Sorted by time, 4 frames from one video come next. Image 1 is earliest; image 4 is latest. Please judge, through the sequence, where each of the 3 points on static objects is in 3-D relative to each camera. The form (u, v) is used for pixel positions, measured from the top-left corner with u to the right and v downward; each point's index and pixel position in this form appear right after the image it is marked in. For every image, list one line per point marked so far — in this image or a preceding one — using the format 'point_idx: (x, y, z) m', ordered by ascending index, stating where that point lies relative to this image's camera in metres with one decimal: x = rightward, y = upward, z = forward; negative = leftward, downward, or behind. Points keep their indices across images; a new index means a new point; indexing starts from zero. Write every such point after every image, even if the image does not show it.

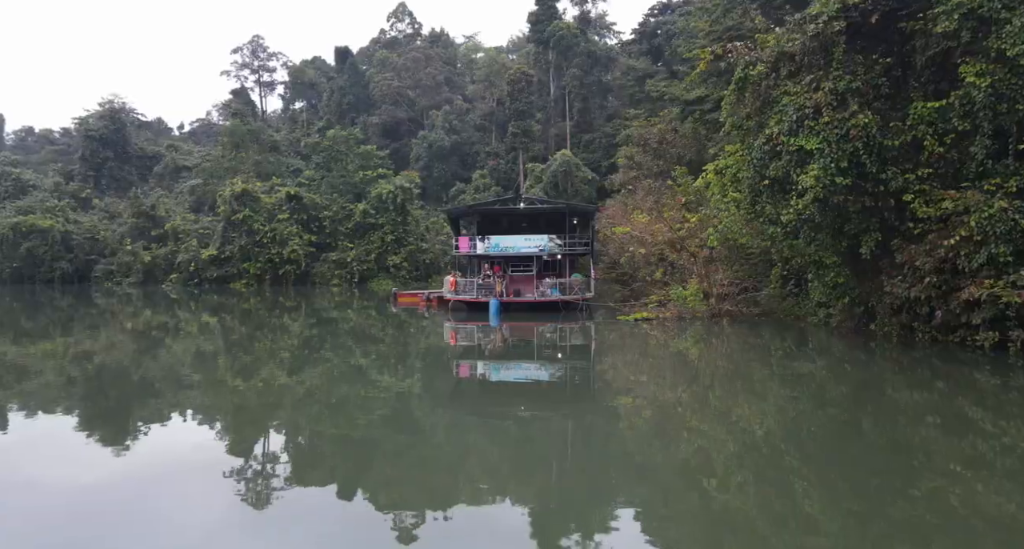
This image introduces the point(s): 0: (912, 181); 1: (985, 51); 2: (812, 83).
0: (+5.3, +1.2, +9.3) m
1: (+5.8, +2.8, +8.8) m
2: (+4.3, +2.7, +10.0) m
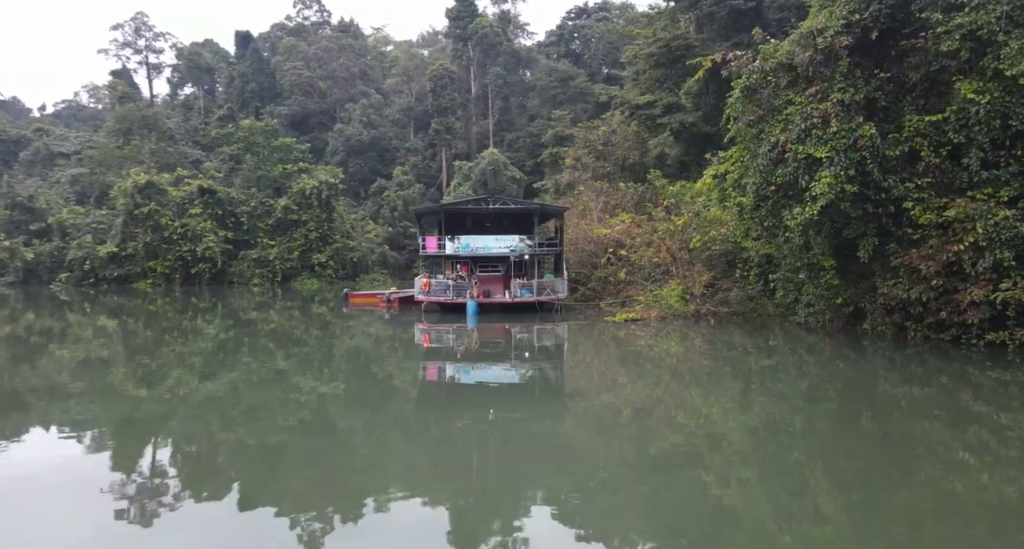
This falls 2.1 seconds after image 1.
0: (+5.6, +1.2, +10.0) m
1: (+6.3, +2.8, +9.5) m
2: (+4.6, +2.7, +10.5) m
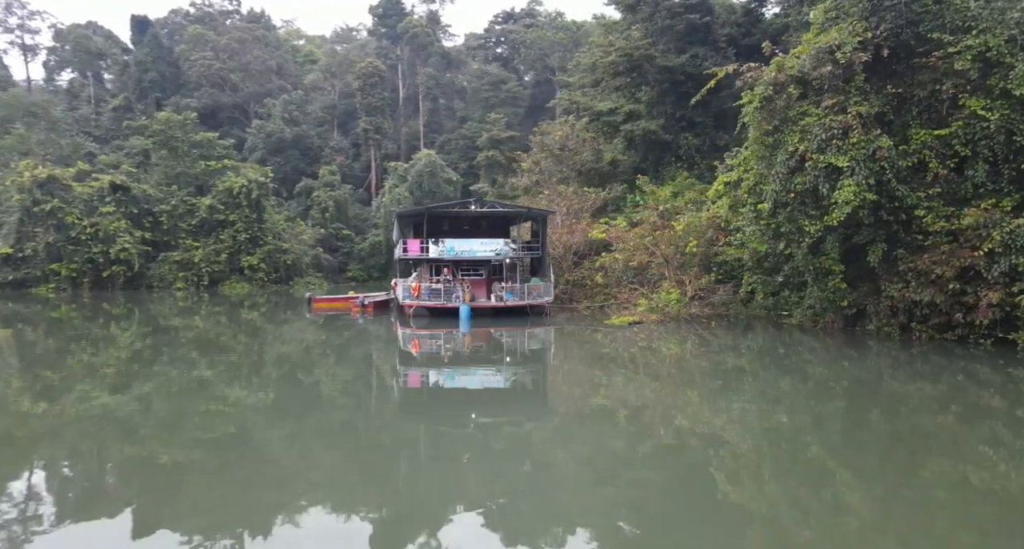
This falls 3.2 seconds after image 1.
0: (+6.2, +1.1, +10.6) m
1: (+6.9, +2.7, +10.3) m
2: (+5.0, +2.6, +11.0) m
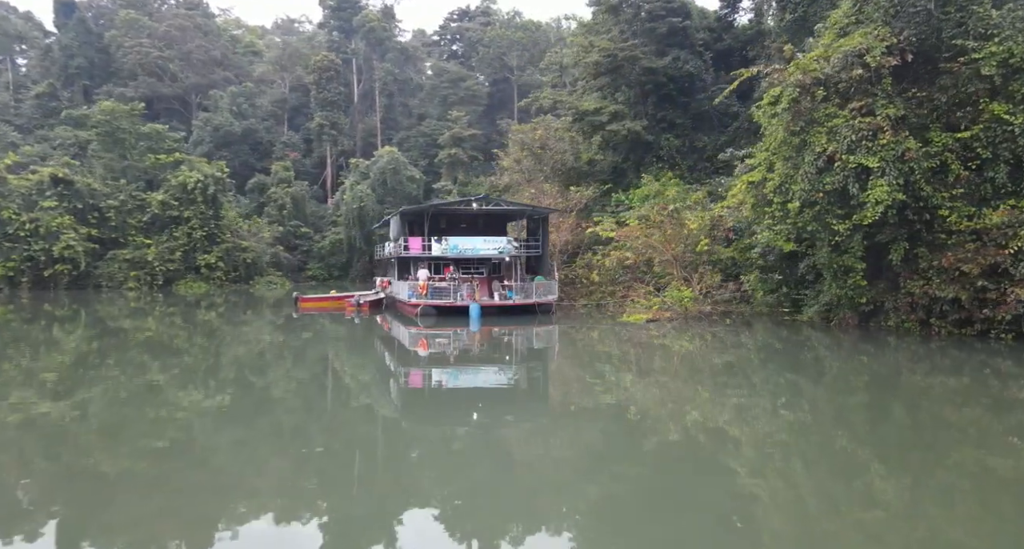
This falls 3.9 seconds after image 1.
0: (+6.8, +1.2, +11.0) m
1: (+7.5, +2.7, +10.8) m
2: (+5.6, +2.7, +11.3) m
